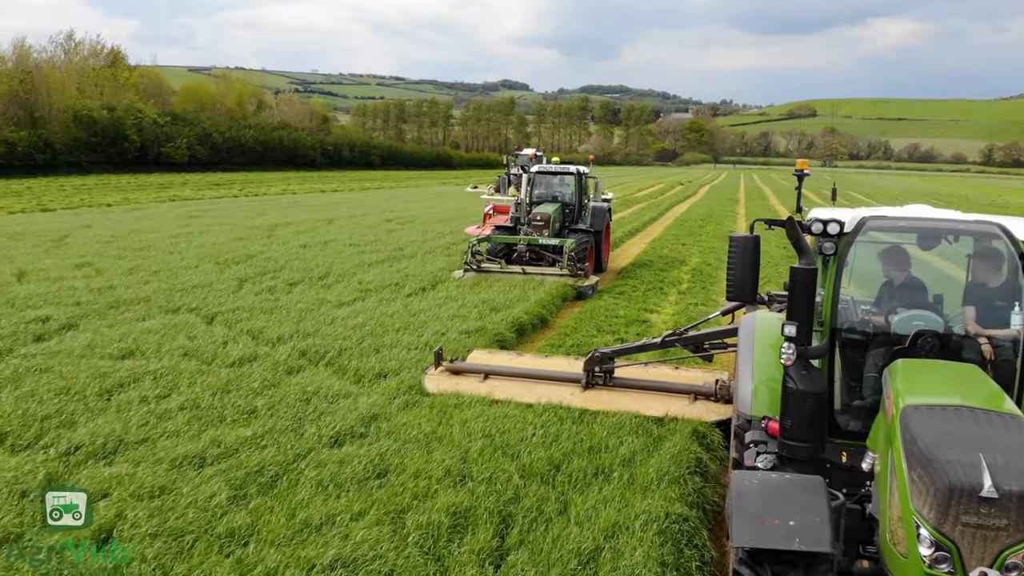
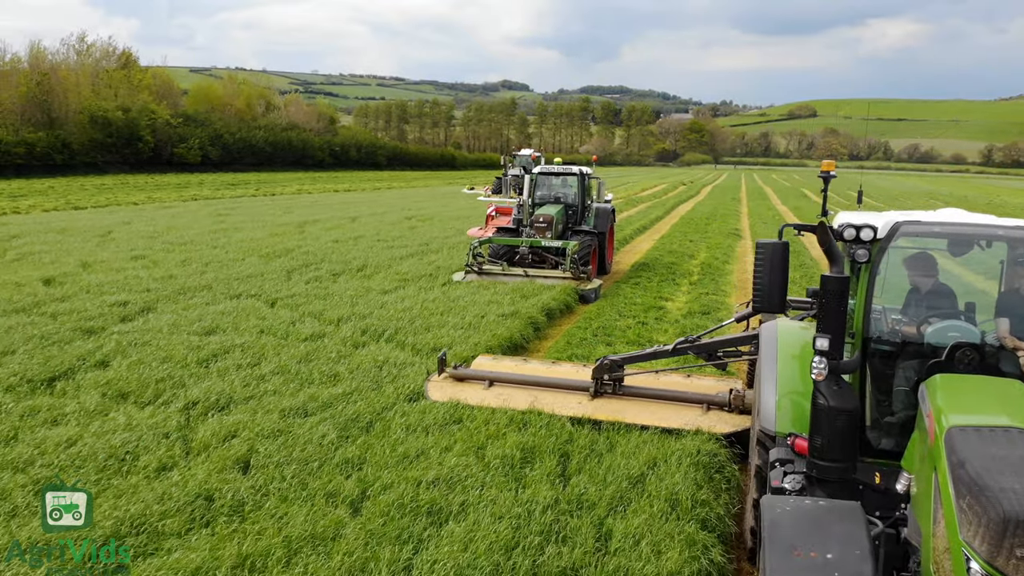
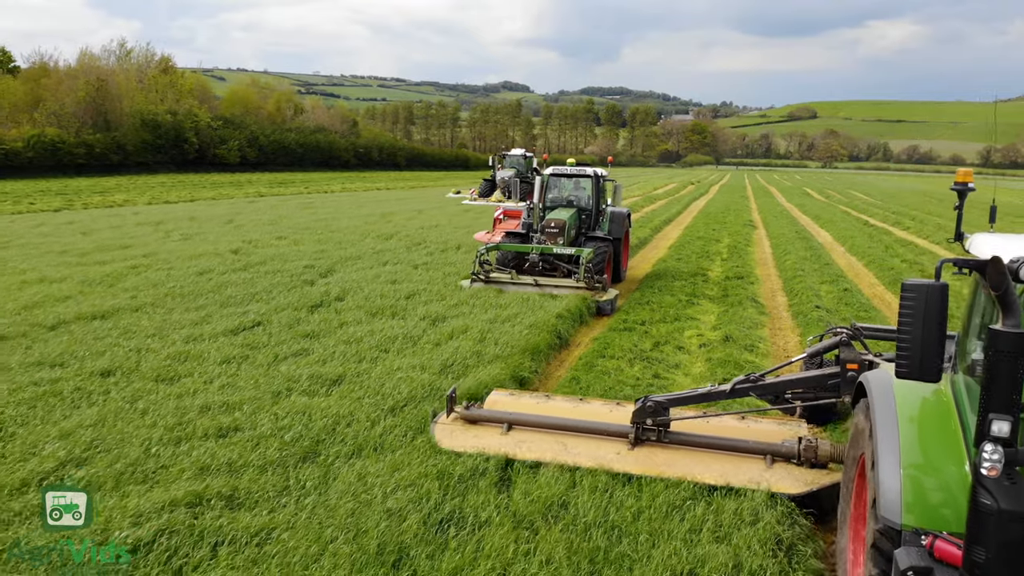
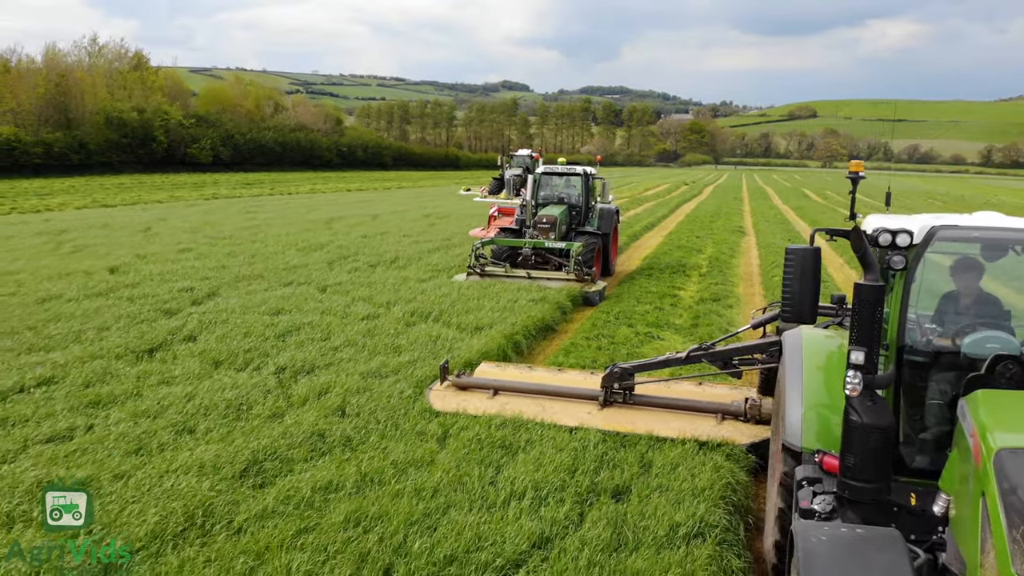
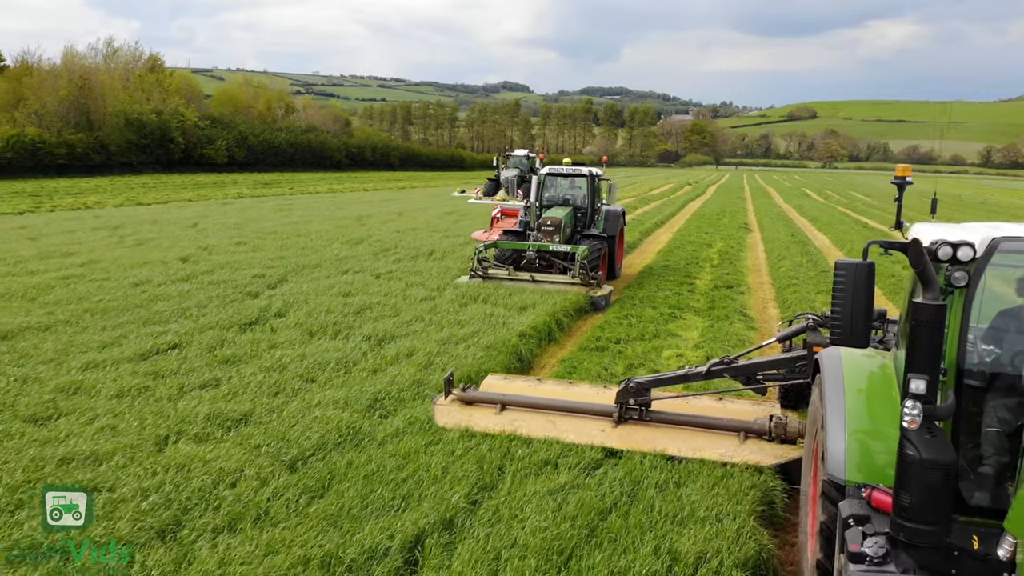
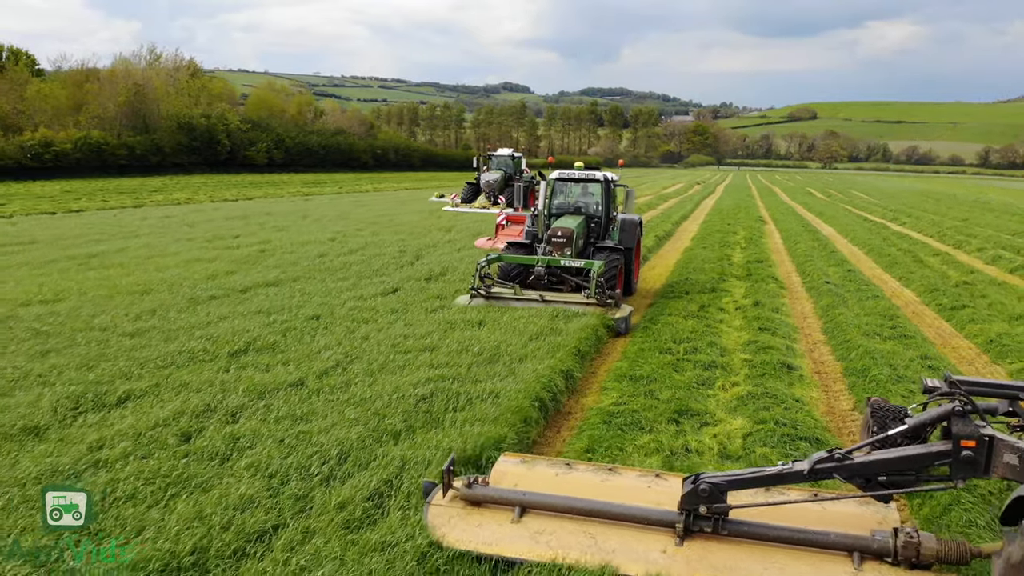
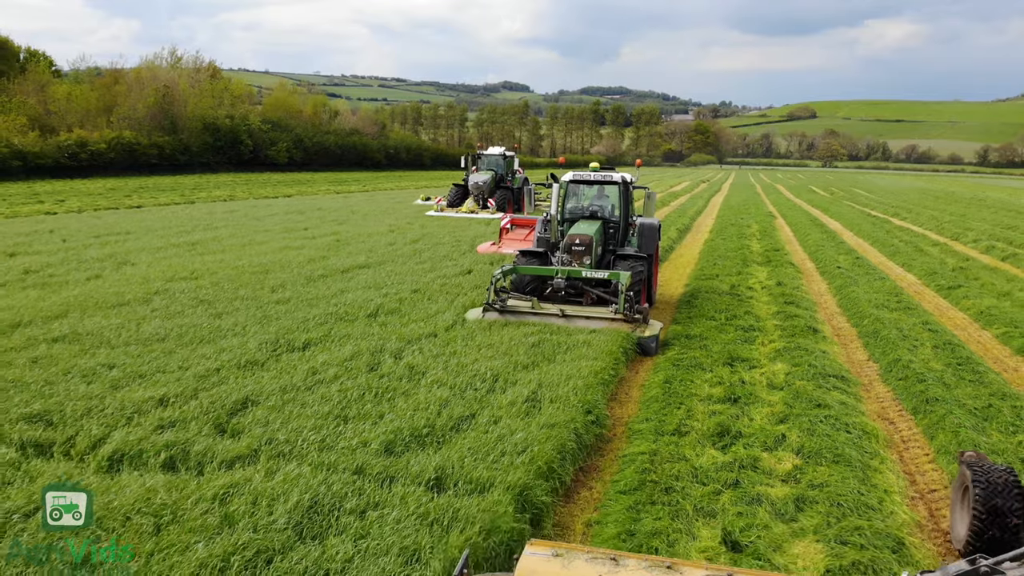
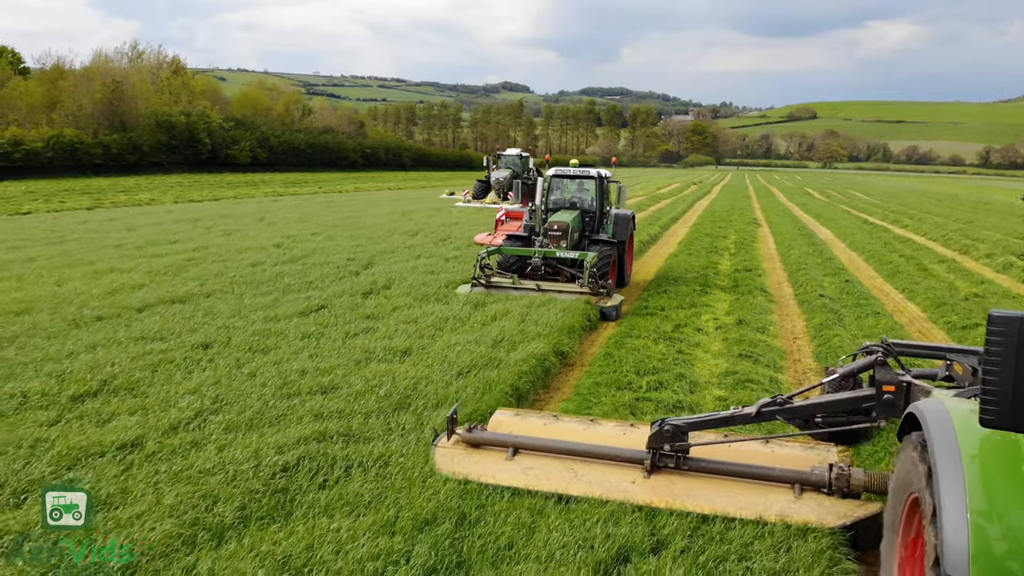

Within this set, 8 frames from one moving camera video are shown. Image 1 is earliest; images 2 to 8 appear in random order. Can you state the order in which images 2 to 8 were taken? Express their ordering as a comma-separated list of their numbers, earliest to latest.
2, 4, 5, 3, 8, 6, 7
